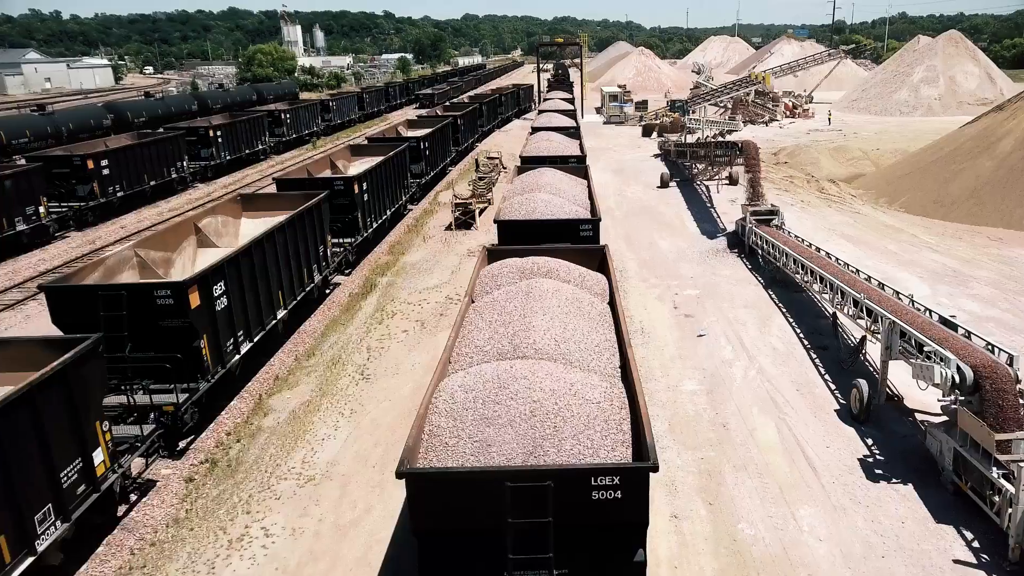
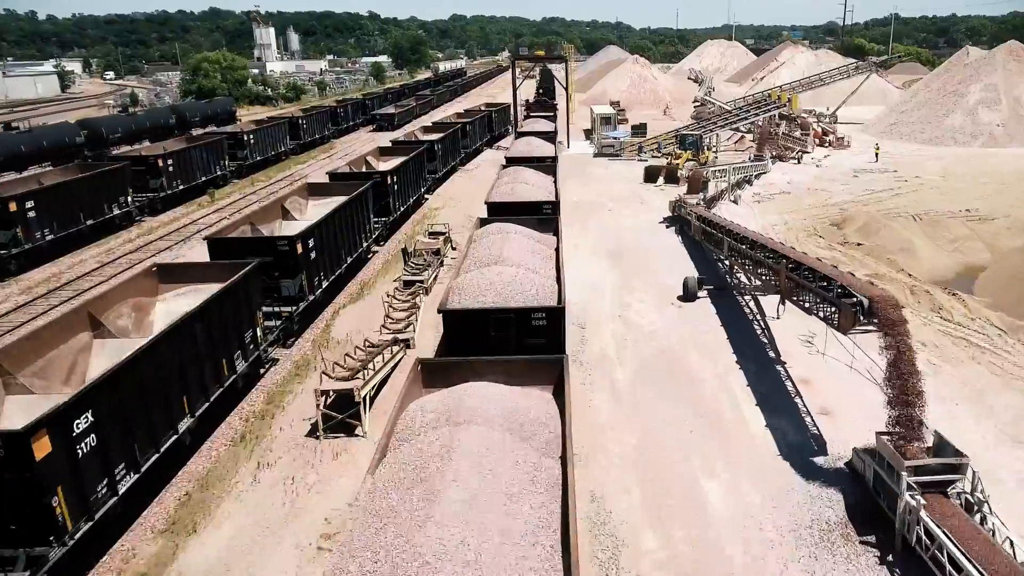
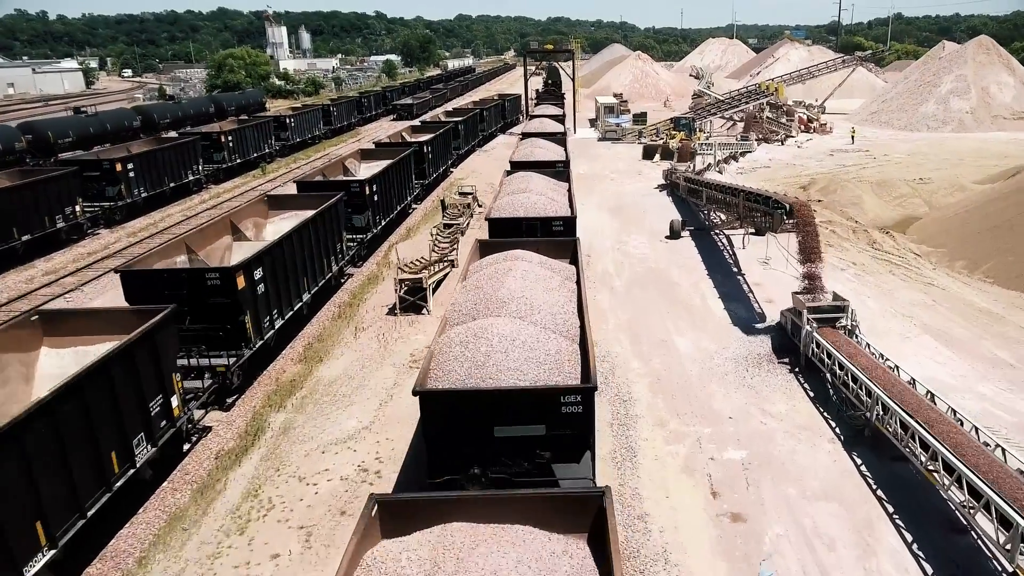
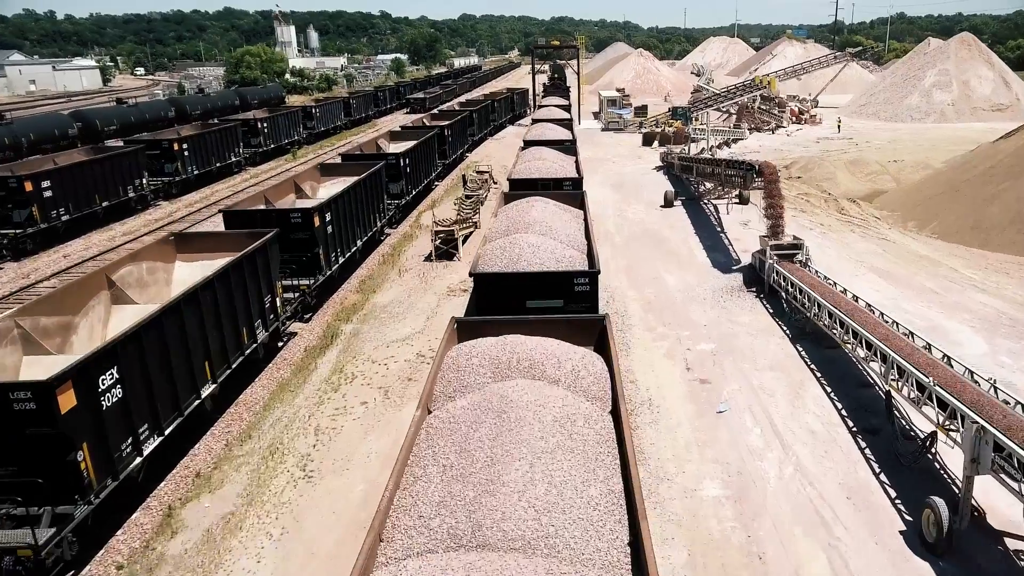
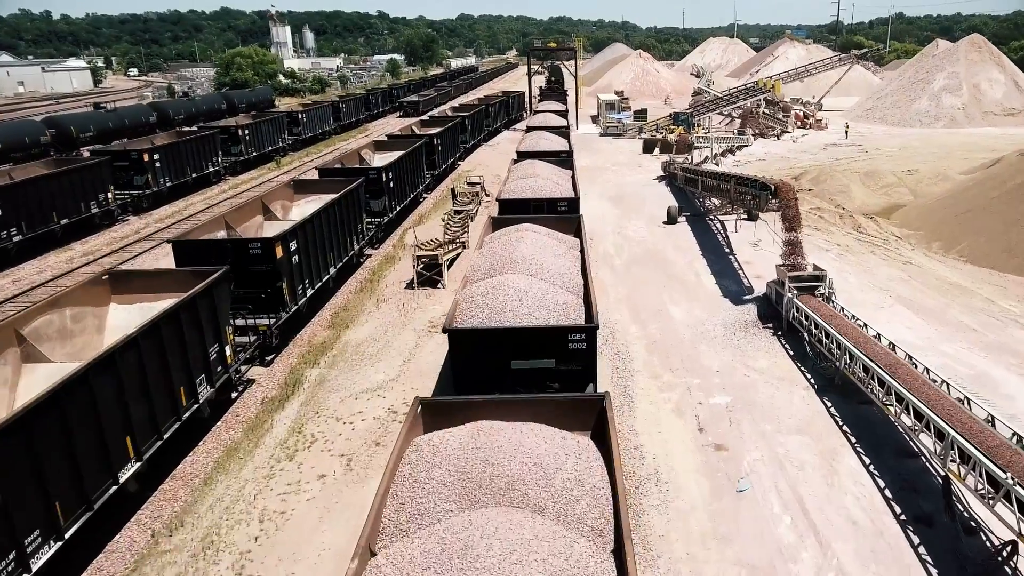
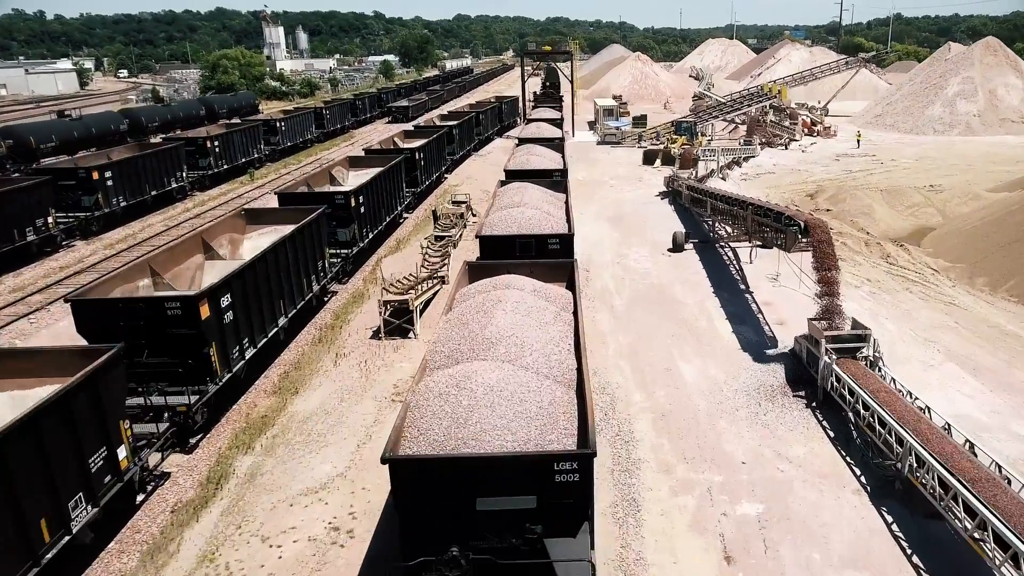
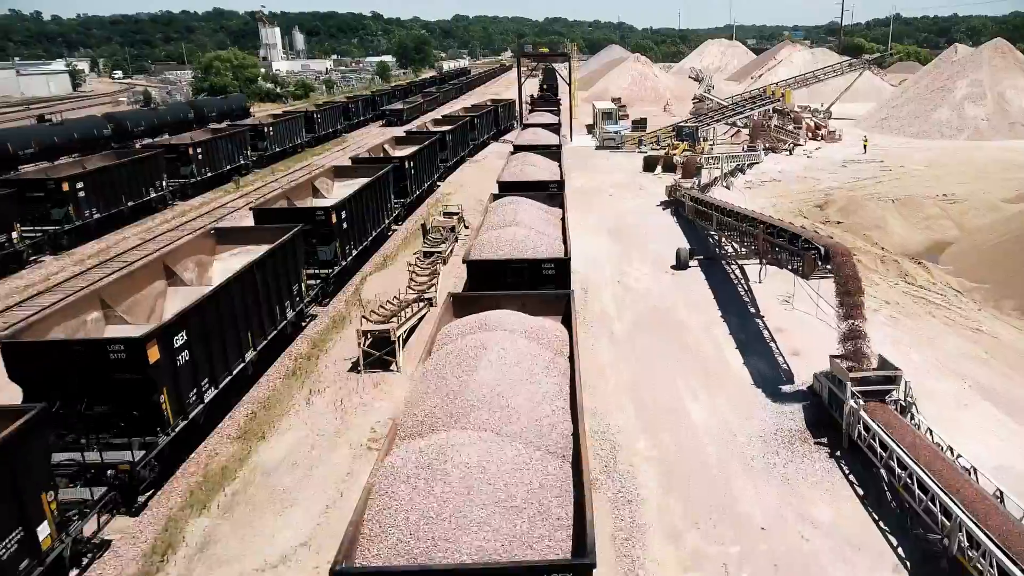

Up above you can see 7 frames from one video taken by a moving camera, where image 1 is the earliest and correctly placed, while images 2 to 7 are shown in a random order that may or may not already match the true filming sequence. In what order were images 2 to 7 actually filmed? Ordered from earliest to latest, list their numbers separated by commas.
4, 5, 3, 6, 7, 2
